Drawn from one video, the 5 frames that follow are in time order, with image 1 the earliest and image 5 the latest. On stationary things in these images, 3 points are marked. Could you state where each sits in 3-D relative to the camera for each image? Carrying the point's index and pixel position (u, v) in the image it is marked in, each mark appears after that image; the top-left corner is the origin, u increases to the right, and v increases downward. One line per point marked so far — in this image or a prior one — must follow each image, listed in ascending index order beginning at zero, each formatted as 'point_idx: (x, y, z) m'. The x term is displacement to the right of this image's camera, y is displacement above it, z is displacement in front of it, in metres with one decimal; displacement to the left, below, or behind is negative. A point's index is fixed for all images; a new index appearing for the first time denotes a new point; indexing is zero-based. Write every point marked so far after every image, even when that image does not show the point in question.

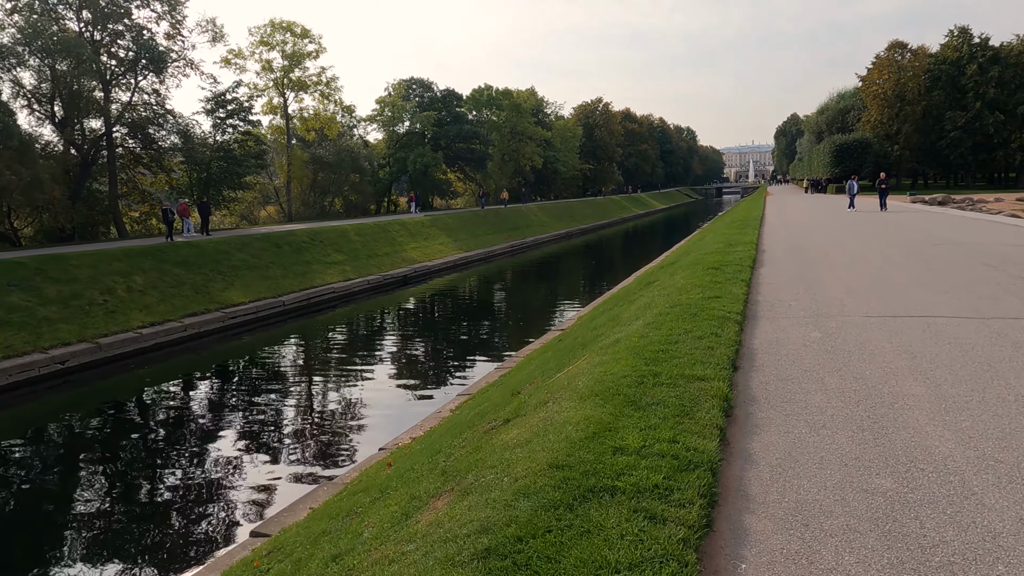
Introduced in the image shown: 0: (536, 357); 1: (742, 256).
0: (+0.4, -1.1, +9.1) m
1: (+4.2, +0.6, +11.0) m
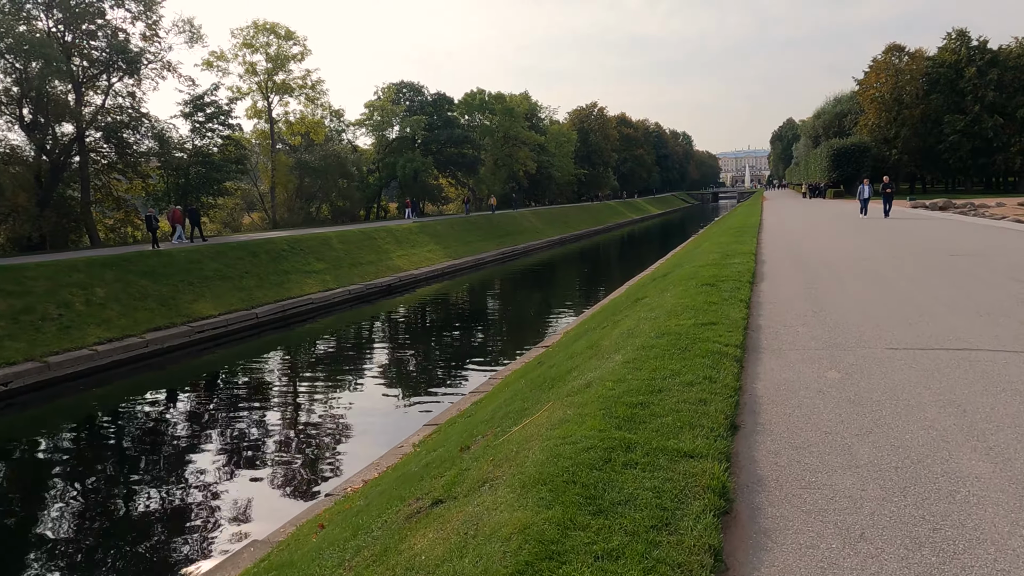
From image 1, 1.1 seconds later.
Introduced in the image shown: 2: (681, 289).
0: (0.0, -1.3, +8.1) m
1: (+3.8, +0.3, +9.9) m
2: (+2.3, 0.0, +8.2) m
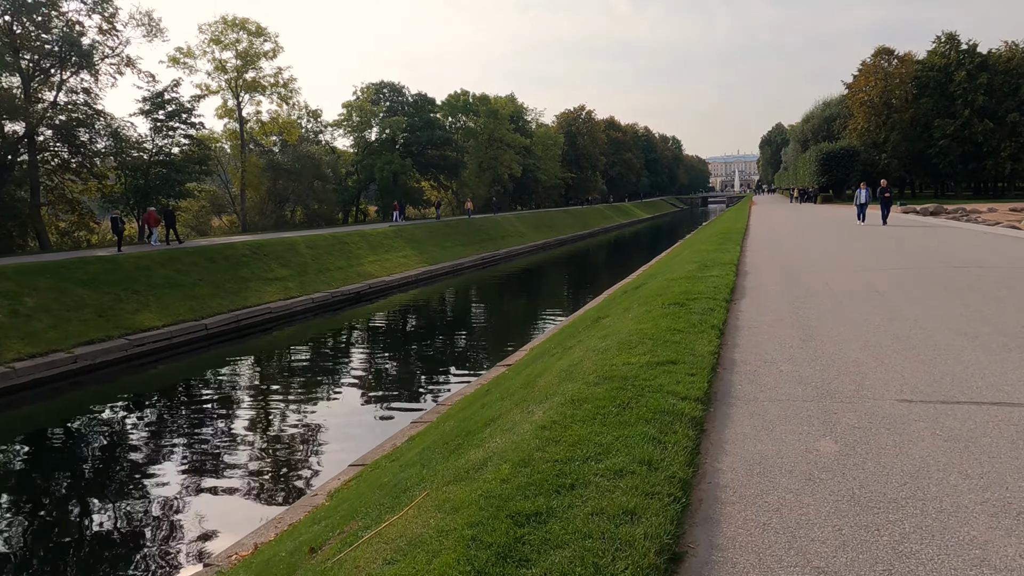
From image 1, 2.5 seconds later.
0: (-0.8, -1.5, +6.8) m
1: (+3.0, +0.1, +8.7) m
2: (+1.5, -0.2, +7.0) m
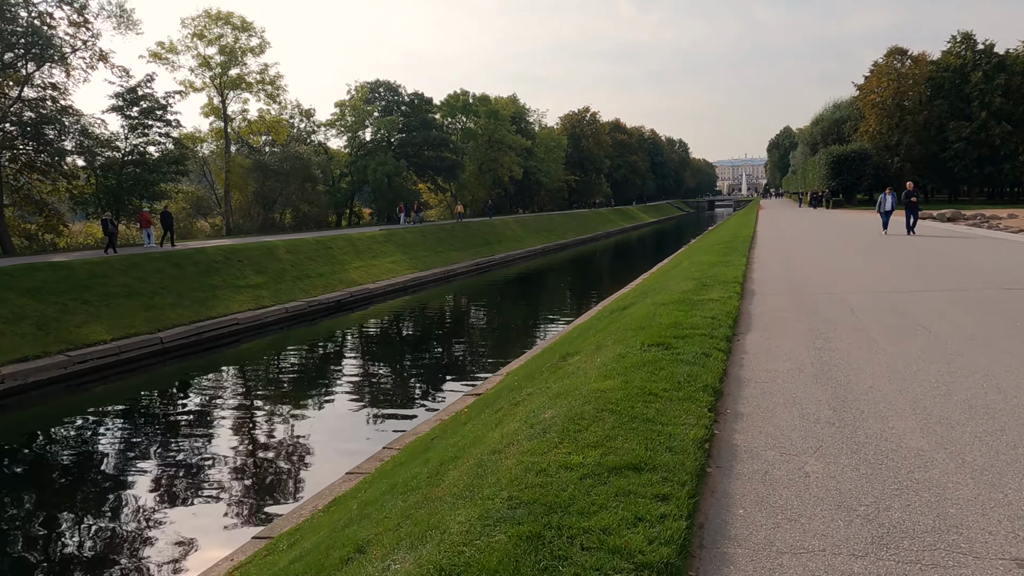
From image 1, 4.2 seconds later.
0: (-1.4, -1.8, +5.1) m
1: (+2.4, -0.2, +7.0) m
2: (+1.0, -0.6, +5.3) m
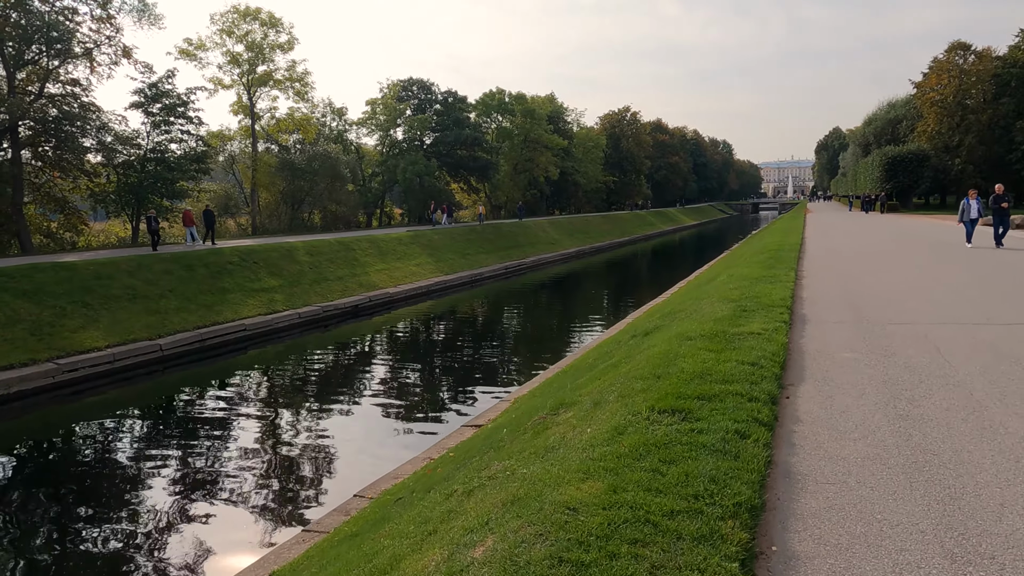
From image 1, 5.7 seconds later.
0: (-1.7, -2.1, +3.8) m
1: (+2.3, -0.5, +5.4) m
2: (+0.7, -0.8, +3.8) m
